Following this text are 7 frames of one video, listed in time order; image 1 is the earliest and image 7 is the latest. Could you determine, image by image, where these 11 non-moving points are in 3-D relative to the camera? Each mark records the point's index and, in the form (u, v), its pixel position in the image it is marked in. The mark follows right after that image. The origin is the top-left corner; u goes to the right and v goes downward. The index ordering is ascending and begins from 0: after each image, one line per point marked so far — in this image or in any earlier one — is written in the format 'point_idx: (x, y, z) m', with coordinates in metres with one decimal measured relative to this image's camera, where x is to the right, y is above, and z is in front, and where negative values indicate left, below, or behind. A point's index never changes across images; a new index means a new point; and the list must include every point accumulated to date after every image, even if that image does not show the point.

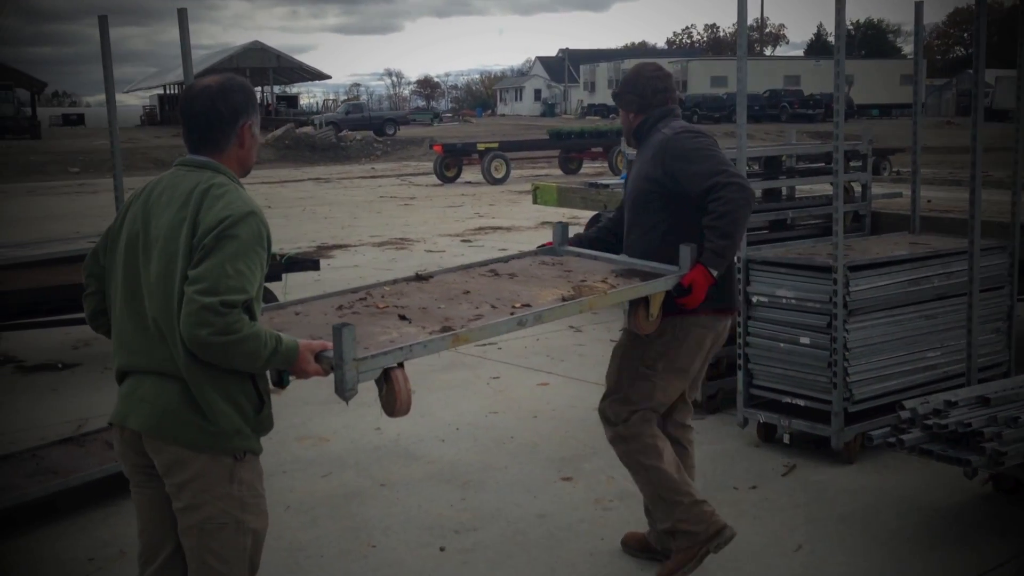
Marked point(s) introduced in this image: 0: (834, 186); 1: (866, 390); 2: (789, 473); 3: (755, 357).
0: (+1.3, +0.4, +4.7) m
1: (+1.4, -0.4, +4.6) m
2: (+1.1, -0.7, +4.6) m
3: (+1.0, -0.3, +4.9) m
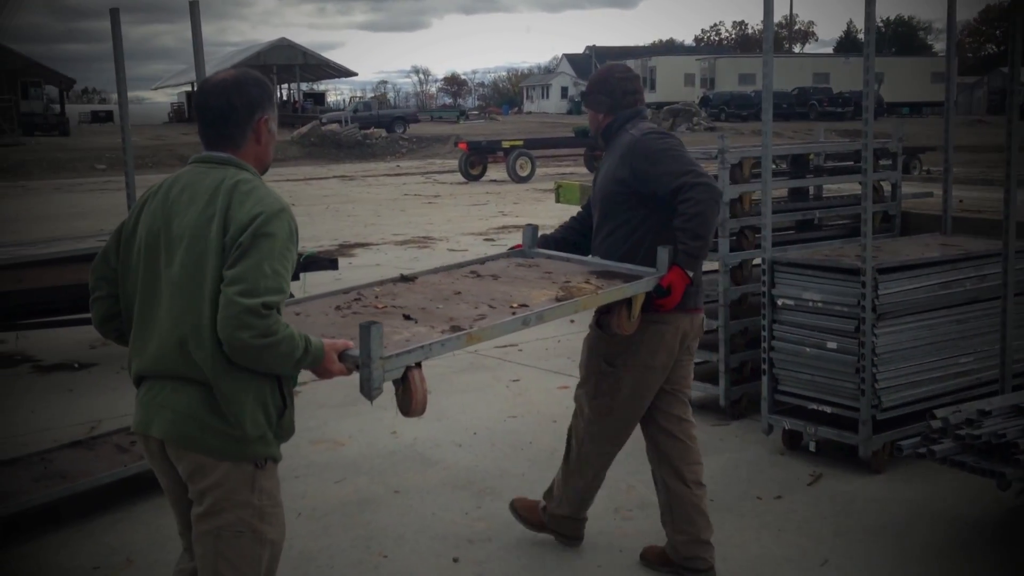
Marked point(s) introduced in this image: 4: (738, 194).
0: (+1.4, +0.4, +4.6) m
1: (+1.5, -0.4, +4.5) m
2: (+1.2, -0.8, +4.4) m
3: (+1.1, -0.3, +4.8) m
4: (+1.0, +0.4, +5.2) m
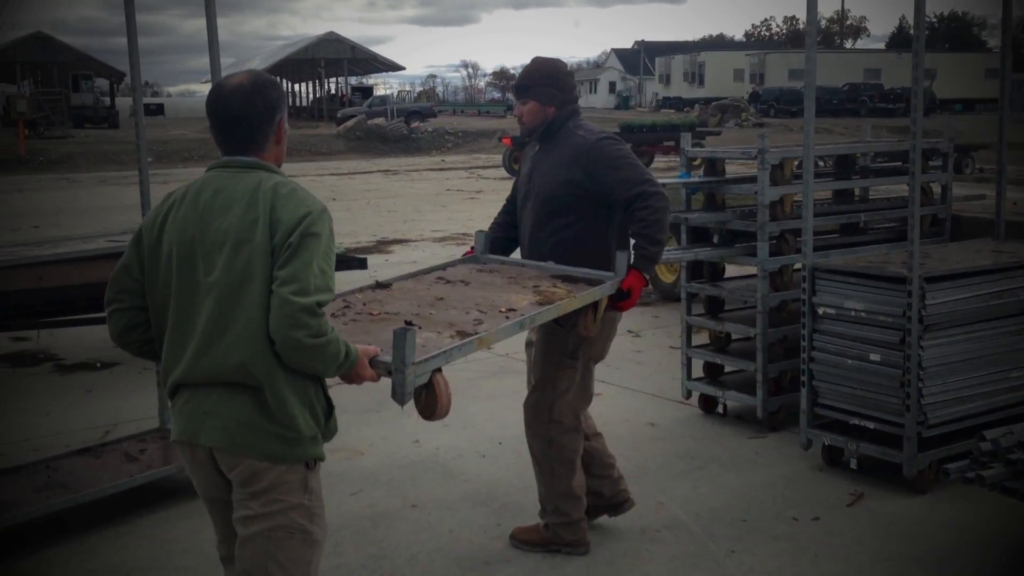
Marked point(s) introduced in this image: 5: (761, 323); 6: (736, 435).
0: (+1.5, +0.4, +4.3) m
1: (+1.6, -0.5, +4.2) m
2: (+1.3, -0.8, +4.2) m
3: (+1.2, -0.3, +4.5) m
4: (+1.2, +0.4, +5.0) m
5: (+1.1, -0.1, +4.9) m
6: (+1.0, -0.6, +5.1) m
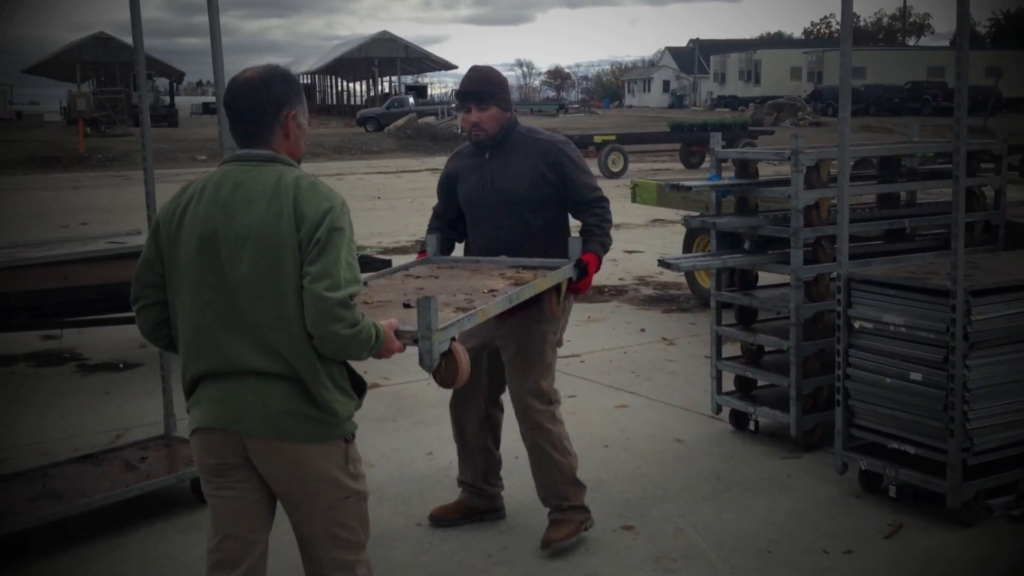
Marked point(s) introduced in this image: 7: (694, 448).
0: (+1.5, +0.3, +4.0) m
1: (+1.6, -0.5, +3.9) m
2: (+1.3, -0.8, +3.9) m
3: (+1.3, -0.4, +4.2) m
4: (+1.2, +0.4, +4.6) m
5: (+1.1, -0.2, +4.6) m
6: (+1.1, -0.7, +4.8) m
7: (+0.8, -0.7, +4.9) m
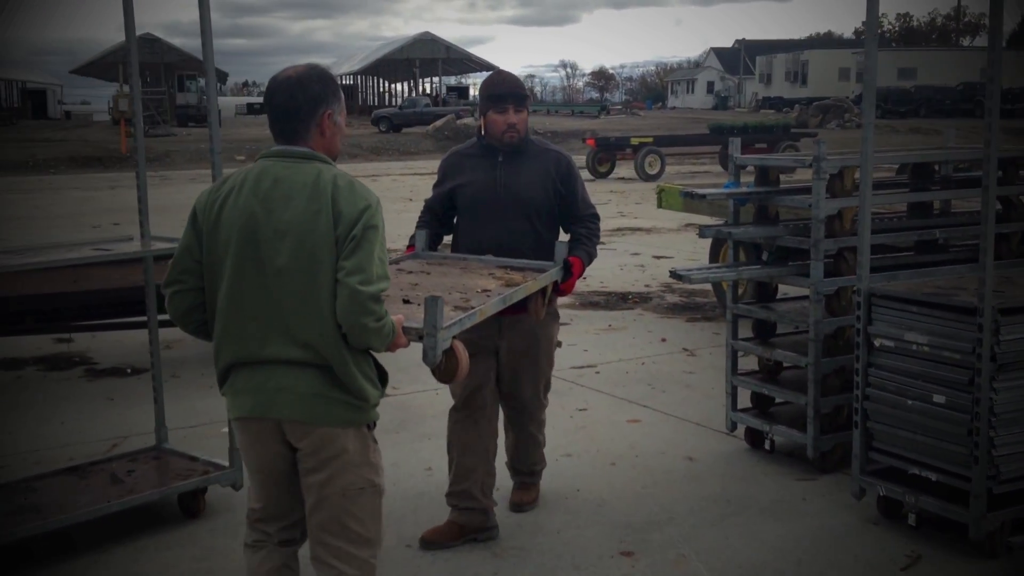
0: (+1.5, +0.3, +3.7) m
1: (+1.6, -0.6, +3.6) m
2: (+1.3, -0.9, +3.6) m
3: (+1.3, -0.4, +4.0) m
4: (+1.2, +0.3, +4.4) m
5: (+1.1, -0.2, +4.4) m
6: (+1.1, -0.7, +4.5) m
7: (+0.8, -0.7, +4.7) m
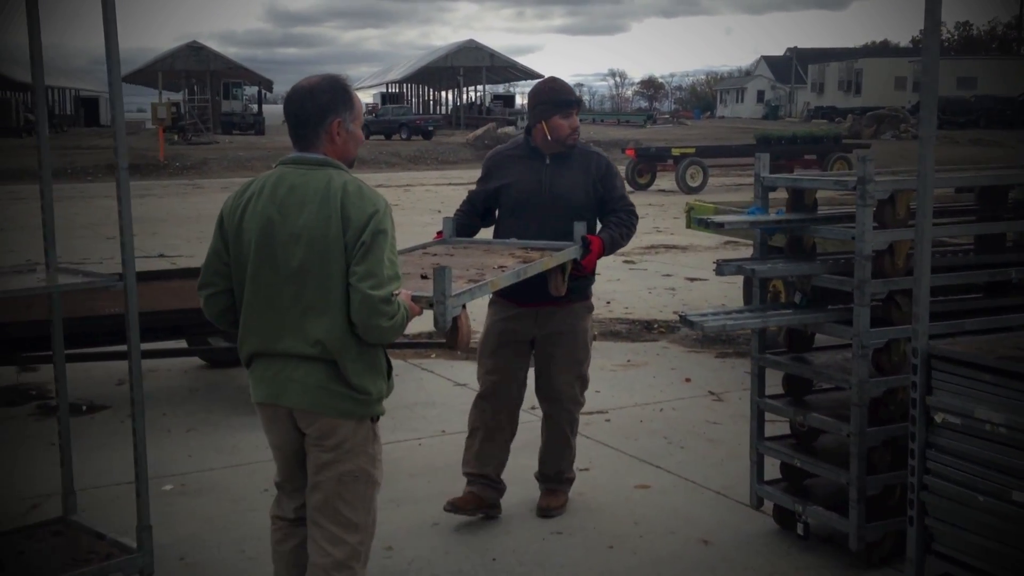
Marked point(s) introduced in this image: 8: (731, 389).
0: (+1.4, +0.1, +2.9) m
1: (+1.5, -0.7, +2.8) m
2: (+1.1, -1.0, +2.8) m
3: (+1.1, -0.6, +3.1) m
4: (+1.2, +0.1, +3.5) m
5: (+1.1, -0.4, +3.5) m
6: (+1.0, -0.9, +3.7) m
7: (+0.7, -0.9, +3.8) m
8: (+1.2, -0.5, +6.1) m
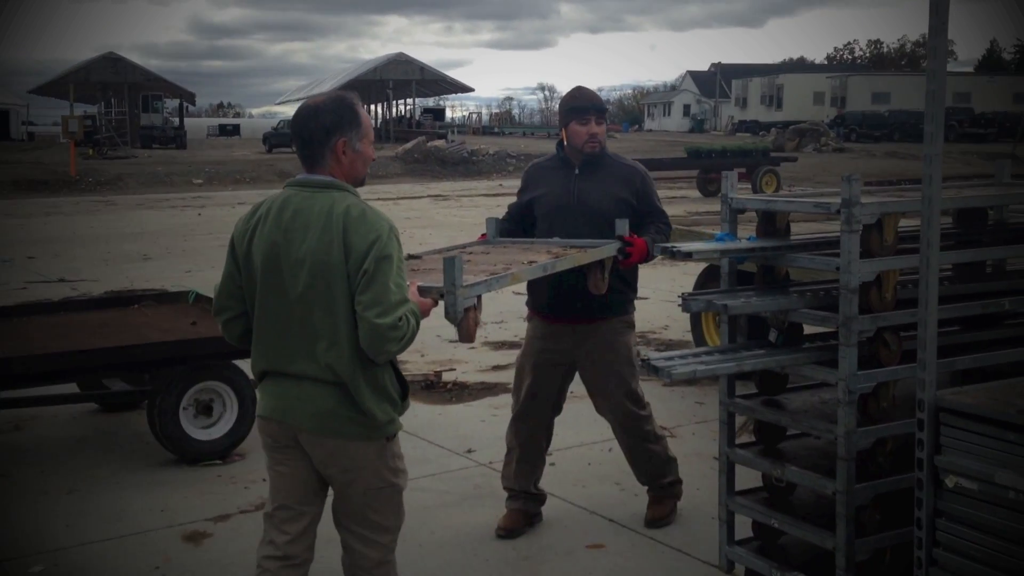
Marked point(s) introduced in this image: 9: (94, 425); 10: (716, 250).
0: (+1.3, 0.0, +2.4) m
1: (+1.4, -0.8, +2.3) m
2: (+1.0, -1.1, +2.3) m
3: (+1.0, -0.7, +2.6) m
4: (+1.0, 0.0, +3.1) m
5: (+0.9, -0.5, +3.1) m
6: (+0.8, -1.0, +3.2) m
7: (+0.5, -1.0, +3.3) m
8: (+0.8, -0.7, +5.6) m
9: (-2.1, -0.7, +5.8) m
10: (+0.6, +0.1, +3.3) m
